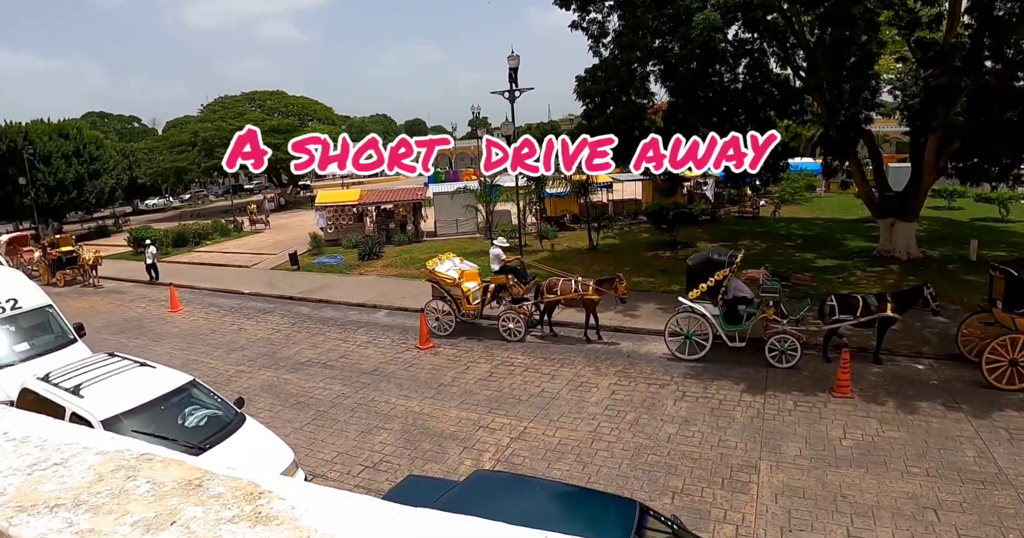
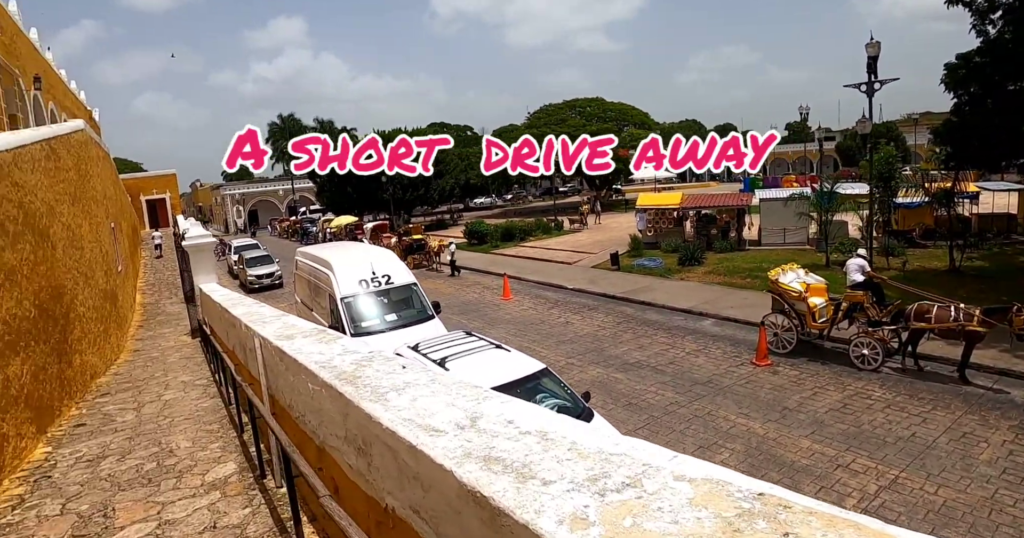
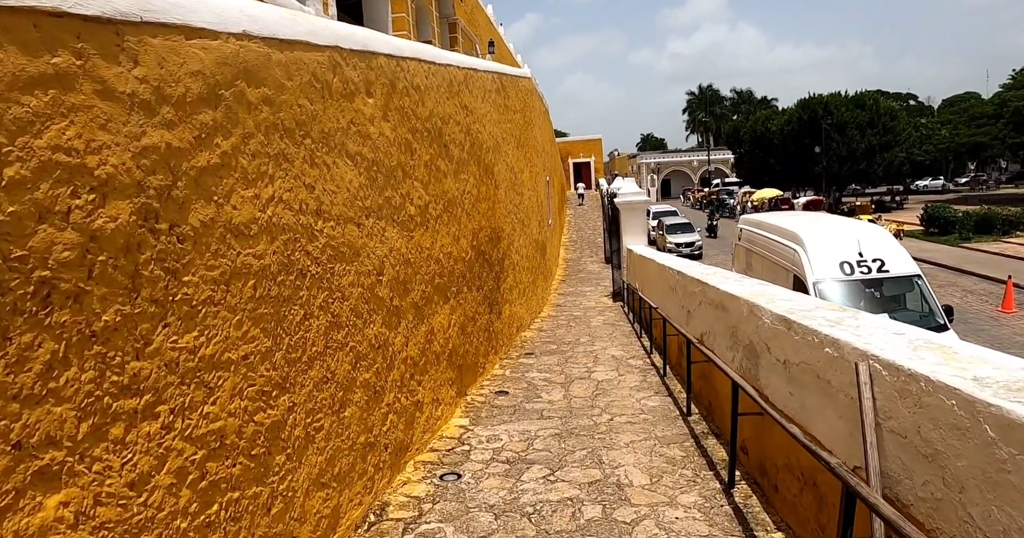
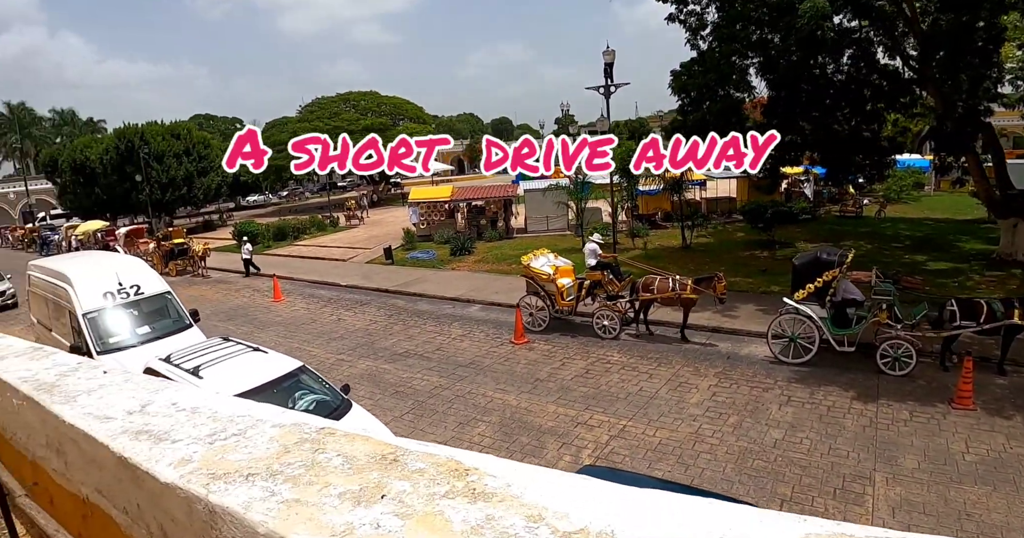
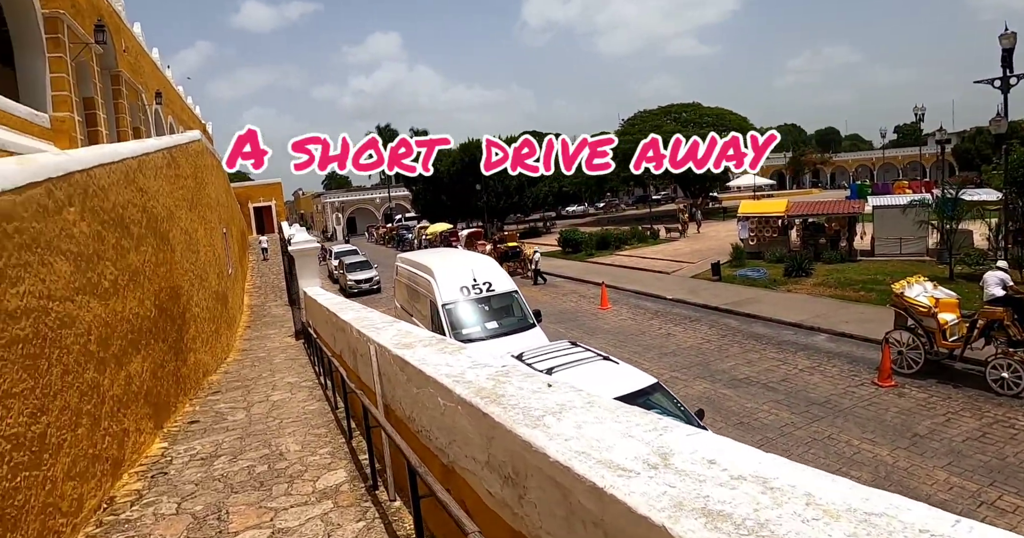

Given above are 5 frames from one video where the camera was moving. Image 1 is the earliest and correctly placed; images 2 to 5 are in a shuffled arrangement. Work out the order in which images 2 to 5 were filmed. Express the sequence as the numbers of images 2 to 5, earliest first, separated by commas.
4, 2, 5, 3
